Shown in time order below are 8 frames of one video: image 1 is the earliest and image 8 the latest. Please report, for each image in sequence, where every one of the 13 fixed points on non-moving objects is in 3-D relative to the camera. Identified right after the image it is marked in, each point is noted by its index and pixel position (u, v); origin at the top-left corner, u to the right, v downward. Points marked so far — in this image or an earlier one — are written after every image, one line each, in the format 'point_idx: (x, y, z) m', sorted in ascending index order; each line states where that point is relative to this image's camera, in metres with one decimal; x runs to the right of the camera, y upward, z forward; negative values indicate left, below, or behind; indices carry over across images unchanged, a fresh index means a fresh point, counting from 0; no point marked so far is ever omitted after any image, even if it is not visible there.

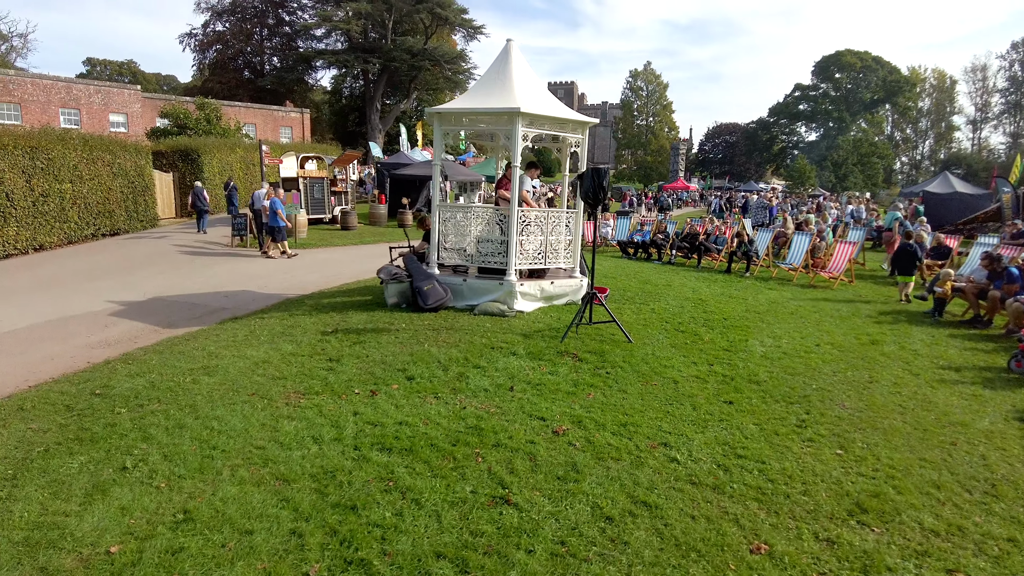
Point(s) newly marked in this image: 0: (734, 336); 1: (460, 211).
0: (+3.0, -0.6, +8.4) m
1: (-0.8, +1.2, +9.4) m
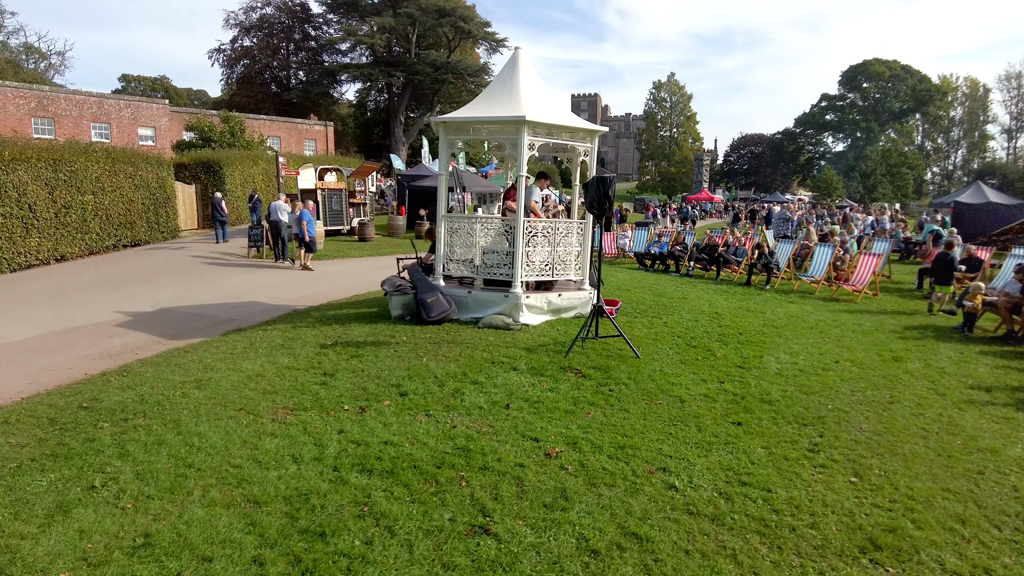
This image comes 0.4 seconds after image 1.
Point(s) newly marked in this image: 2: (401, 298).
0: (+3.0, -0.8, +8.0) m
1: (-0.7, +1.0, +9.2) m
2: (-1.5, -0.1, +8.9) m
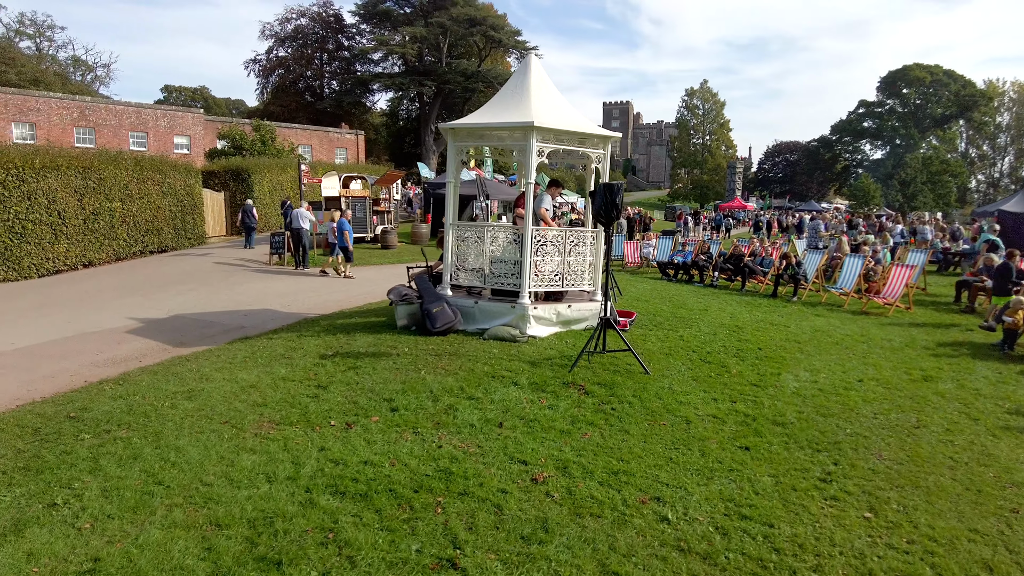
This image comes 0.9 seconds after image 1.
0: (+3.1, -1.0, +7.6) m
1: (-0.6, +0.8, +9.0) m
2: (-1.4, -0.3, +8.7) m
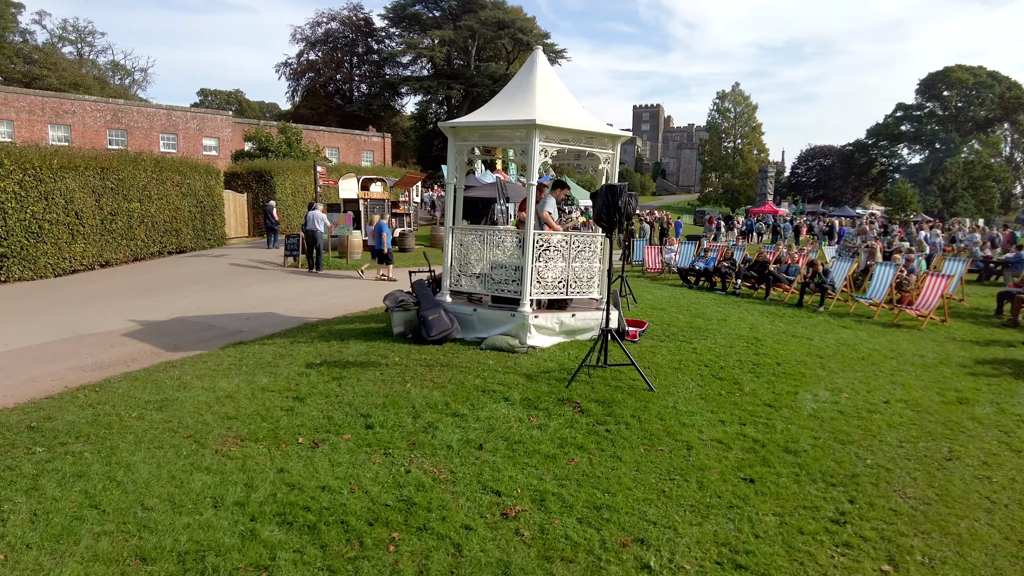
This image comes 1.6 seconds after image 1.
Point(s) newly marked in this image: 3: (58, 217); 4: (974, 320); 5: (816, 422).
0: (+3.0, -1.1, +7.0) m
1: (-0.5, +0.7, +8.5) m
2: (-1.4, -0.4, +8.3) m
3: (-11.6, +1.8, +16.1) m
4: (+8.6, -0.6, +11.7) m
5: (+2.9, -1.3, +5.9) m
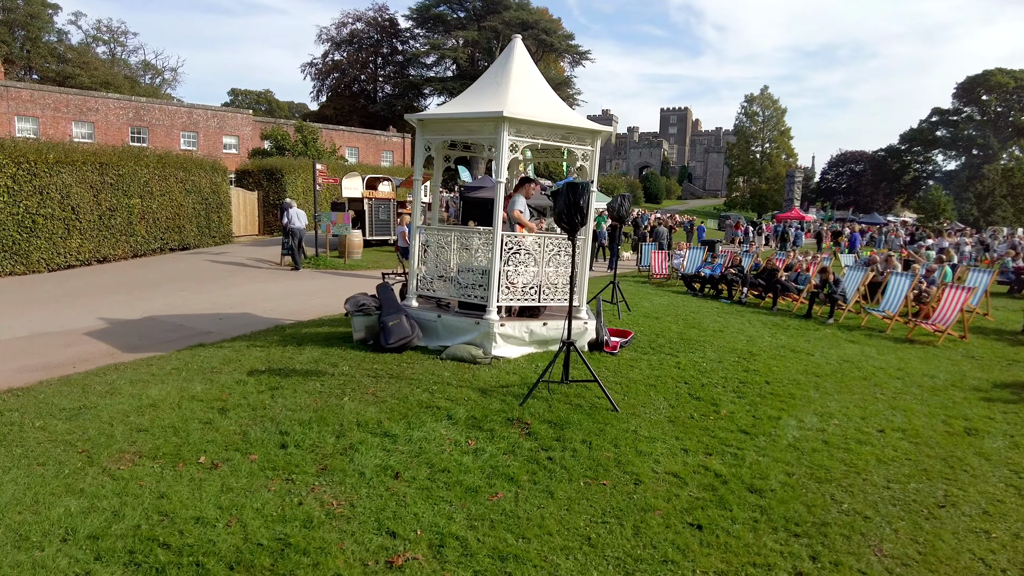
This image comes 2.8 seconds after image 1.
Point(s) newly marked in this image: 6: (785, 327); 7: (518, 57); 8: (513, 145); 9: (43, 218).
0: (+2.5, -1.2, +6.3) m
1: (-0.9, +0.7, +8.0) m
2: (-1.8, -0.4, +7.8) m
3: (-11.7, +1.9, +16.0) m
4: (+8.3, -0.8, +10.8) m
5: (+2.3, -1.4, +5.2) m
6: (+4.9, -0.7, +11.2) m
7: (+0.1, +3.0, +8.2) m
8: (0.0, +1.7, +7.3) m
9: (-11.7, +1.7, +15.7) m
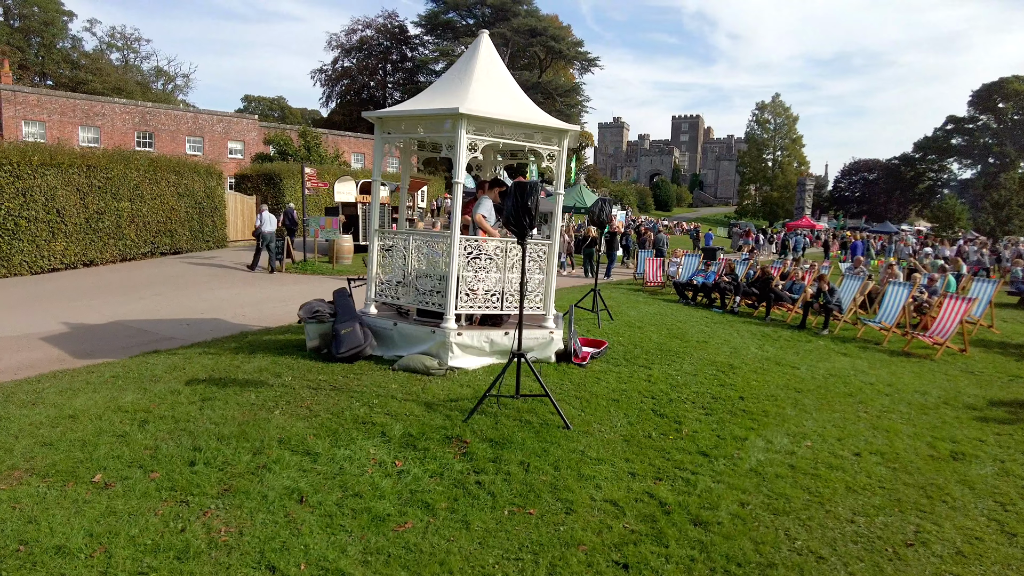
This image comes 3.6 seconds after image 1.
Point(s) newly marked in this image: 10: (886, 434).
0: (+2.0, -1.3, +5.8) m
1: (-1.3, +0.6, +7.6) m
2: (-2.3, -0.5, +7.4) m
3: (-11.9, +1.9, +15.8) m
4: (+7.9, -1.0, +10.2) m
5: (+1.8, -1.4, +4.7) m
6: (+4.5, -0.9, +10.7) m
7: (-0.4, +2.9, +7.8) m
8: (-0.4, +1.6, +6.9) m
9: (-12.0, +1.7, +15.5) m
10: (+3.5, -1.4, +6.0) m
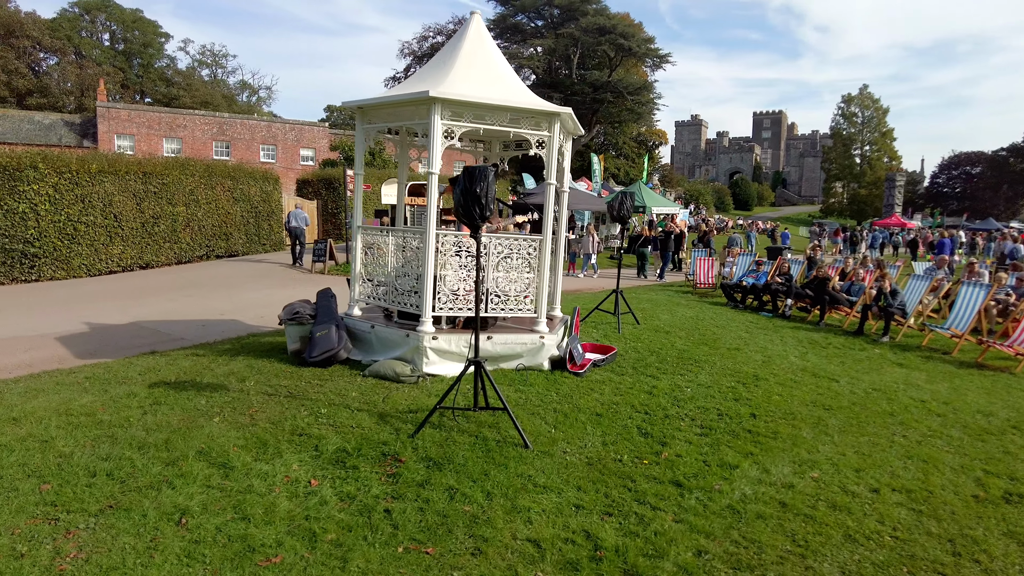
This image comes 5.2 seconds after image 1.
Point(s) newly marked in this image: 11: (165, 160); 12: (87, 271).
0: (+1.7, -1.3, +4.9) m
1: (-1.5, +0.6, +7.1) m
2: (-2.4, -0.5, +7.0) m
3: (-11.0, +1.8, +16.6) m
4: (+8.1, -1.0, +8.6) m
5: (+1.3, -1.4, +3.9) m
6: (+4.7, -0.9, +9.5) m
7: (-0.4, +2.9, +7.2) m
8: (-0.6, +1.6, +6.4) m
9: (-11.0, +1.6, +16.2) m
10: (+3.2, -1.4, +4.9) m
11: (-10.5, +3.9, +19.1) m
12: (-11.1, +0.5, +16.4) m
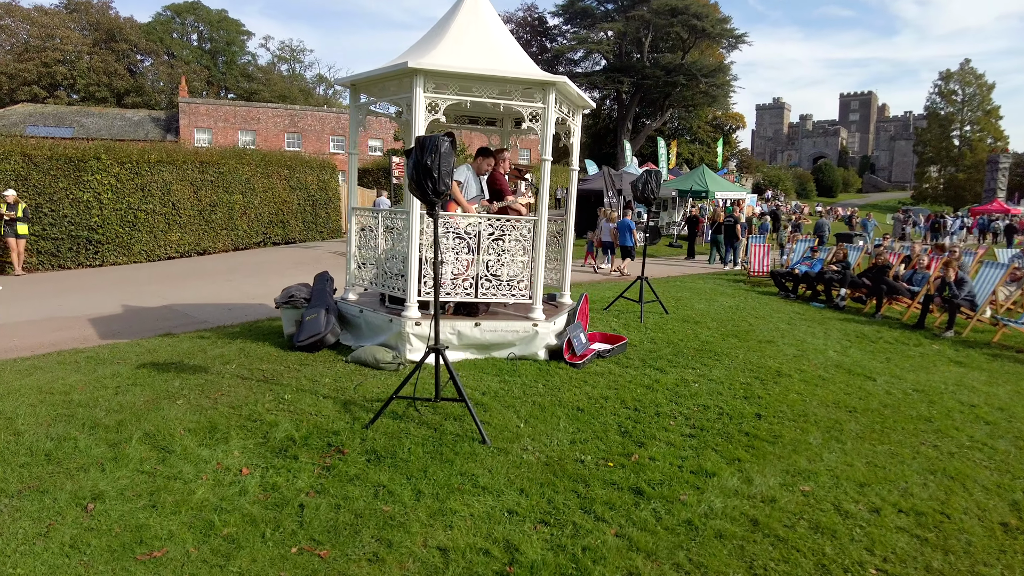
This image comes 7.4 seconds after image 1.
0: (+1.4, -1.2, +4.4) m
1: (-1.5, +0.8, +6.8) m
2: (-2.5, -0.3, +6.9) m
3: (-9.8, +2.2, +17.4) m
4: (+8.2, -0.9, +7.2) m
5: (+0.9, -1.3, +3.3) m
6: (+4.9, -0.7, +8.5) m
7: (-0.4, +3.1, +6.8) m
8: (-0.7, +1.8, +6.0) m
9: (-9.9, +2.0, +17.0) m
10: (+2.9, -1.3, +4.1) m
11: (-9.1, +4.4, +19.7) m
12: (-10.0, +0.9, +17.2) m
